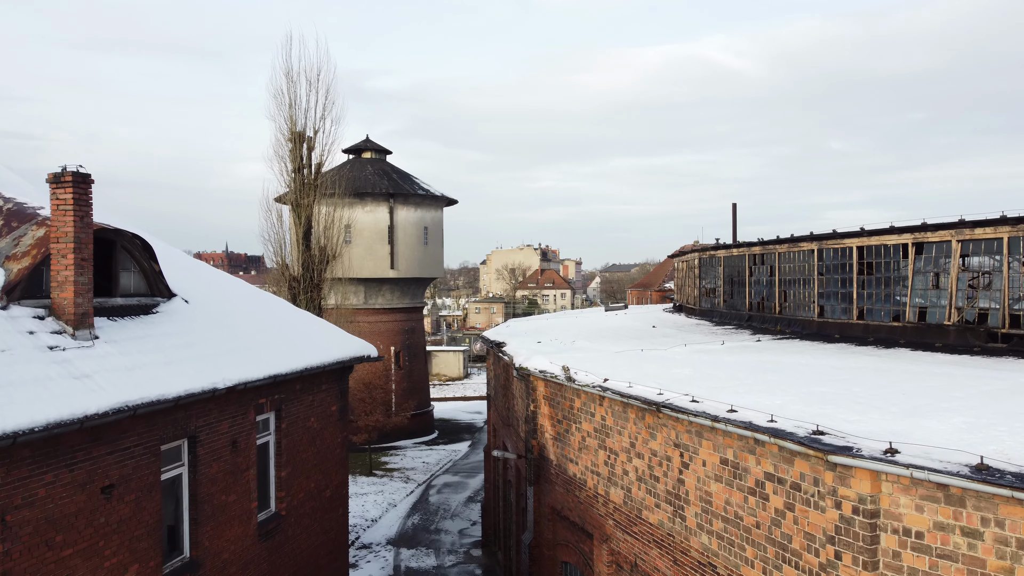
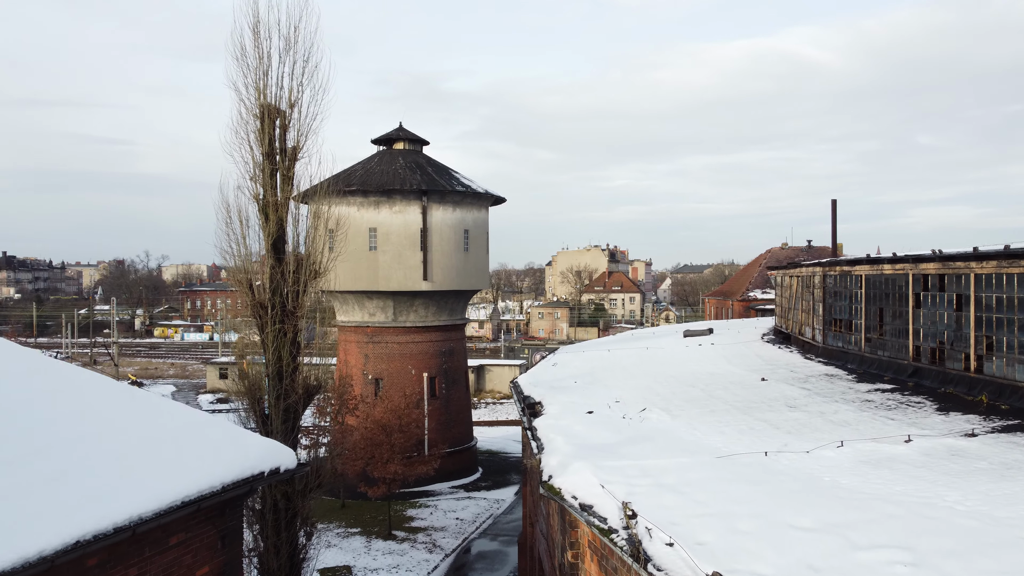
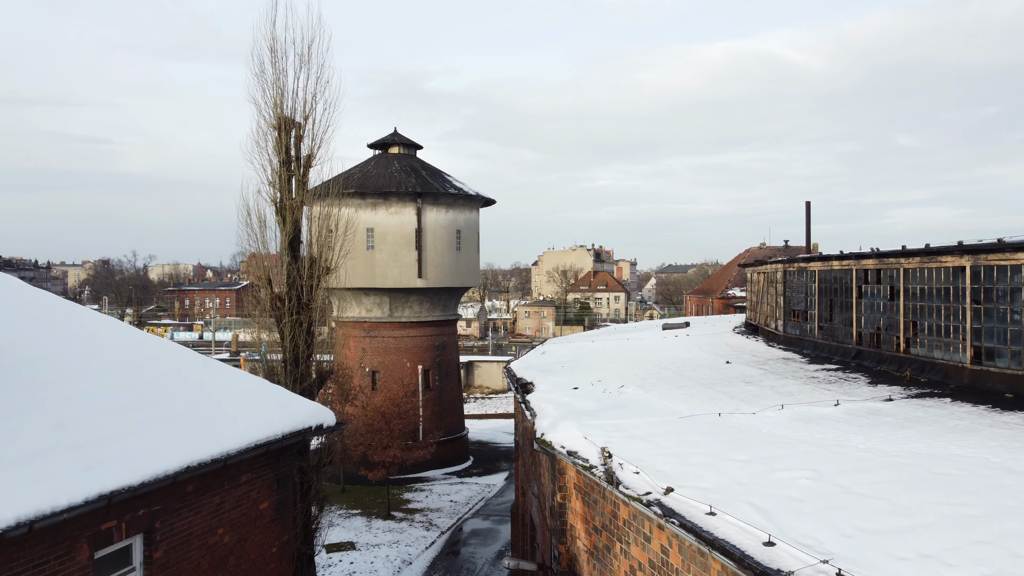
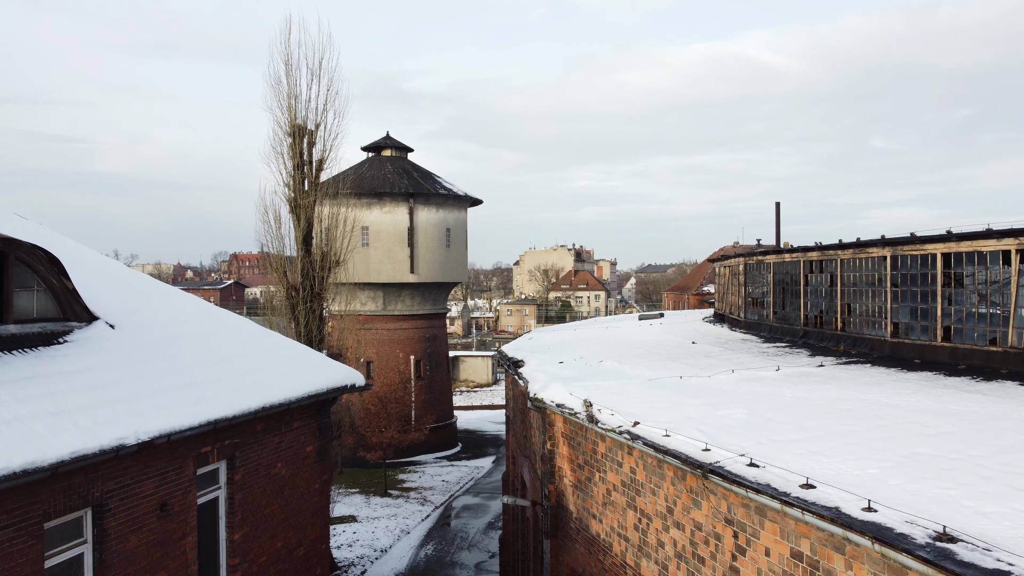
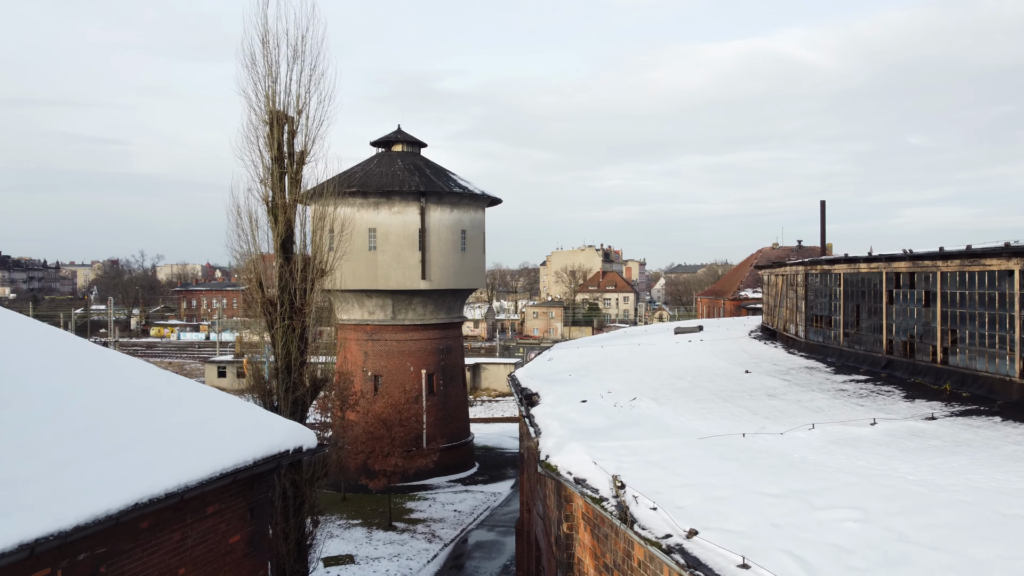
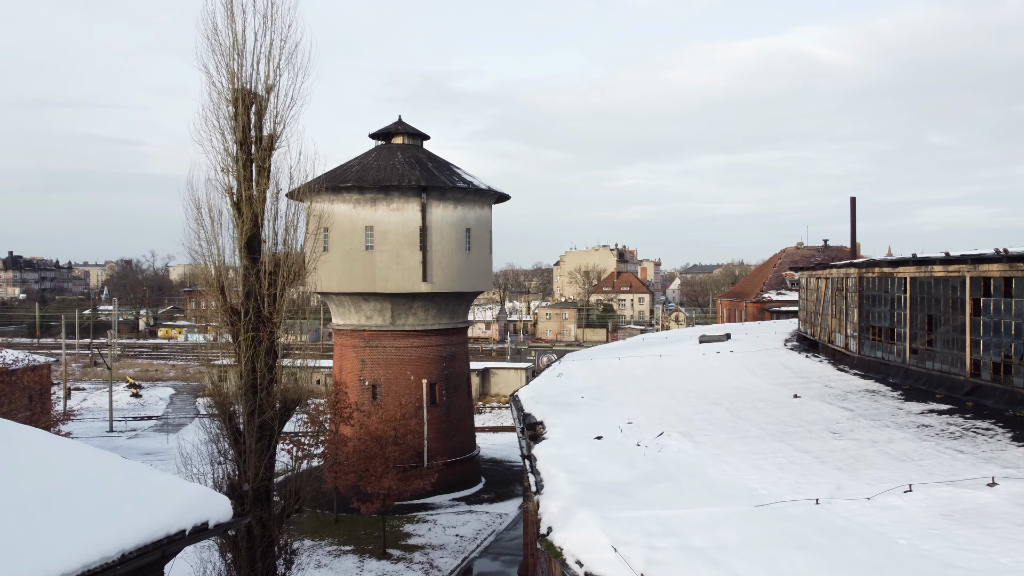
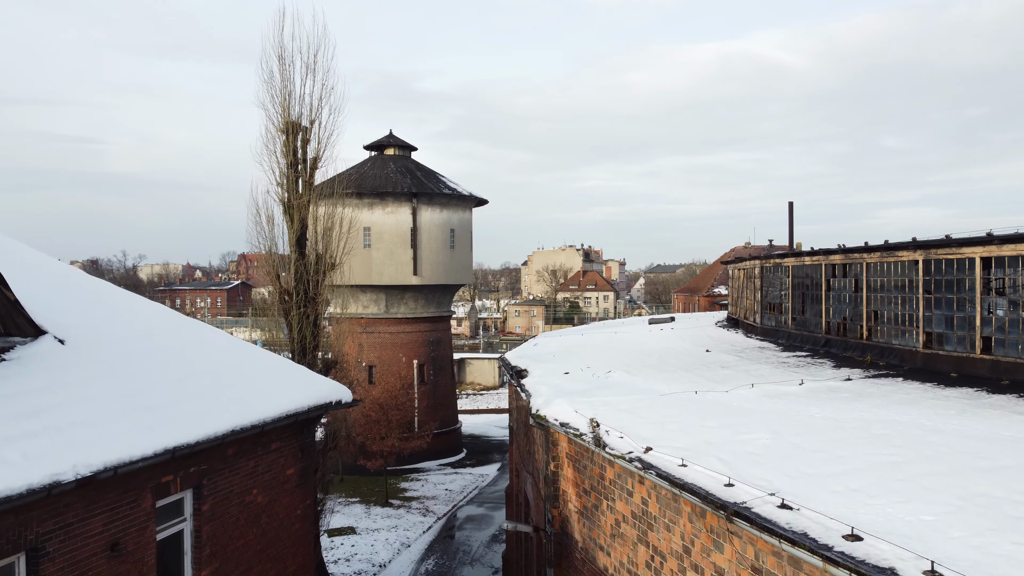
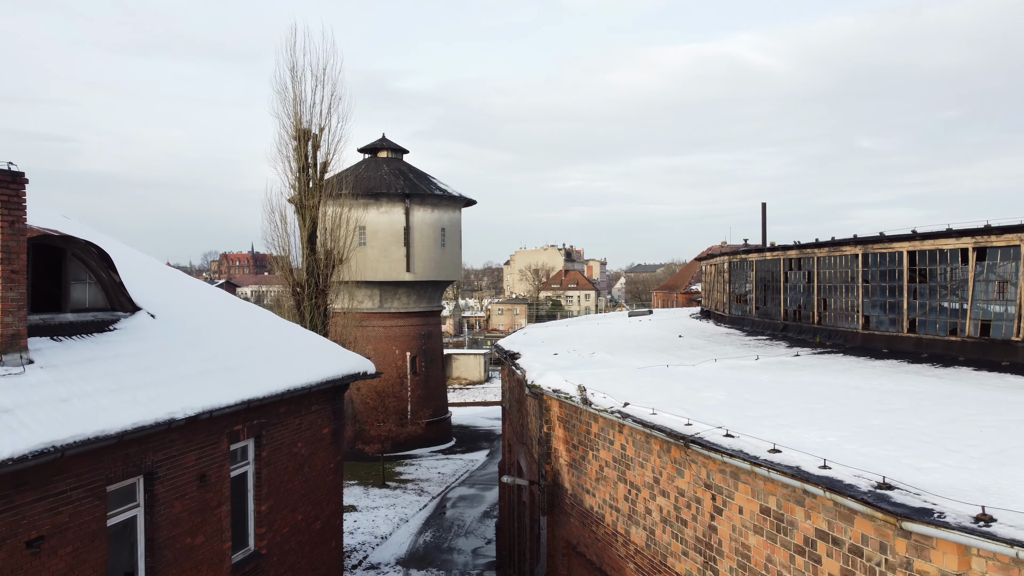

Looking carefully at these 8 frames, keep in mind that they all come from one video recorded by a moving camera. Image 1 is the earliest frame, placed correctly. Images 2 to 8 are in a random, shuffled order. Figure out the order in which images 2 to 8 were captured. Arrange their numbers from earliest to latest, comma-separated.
8, 4, 7, 3, 5, 2, 6
